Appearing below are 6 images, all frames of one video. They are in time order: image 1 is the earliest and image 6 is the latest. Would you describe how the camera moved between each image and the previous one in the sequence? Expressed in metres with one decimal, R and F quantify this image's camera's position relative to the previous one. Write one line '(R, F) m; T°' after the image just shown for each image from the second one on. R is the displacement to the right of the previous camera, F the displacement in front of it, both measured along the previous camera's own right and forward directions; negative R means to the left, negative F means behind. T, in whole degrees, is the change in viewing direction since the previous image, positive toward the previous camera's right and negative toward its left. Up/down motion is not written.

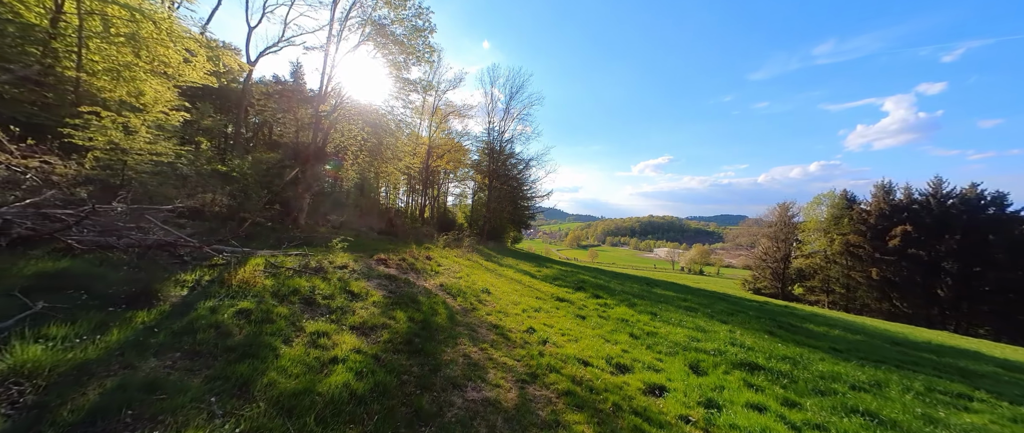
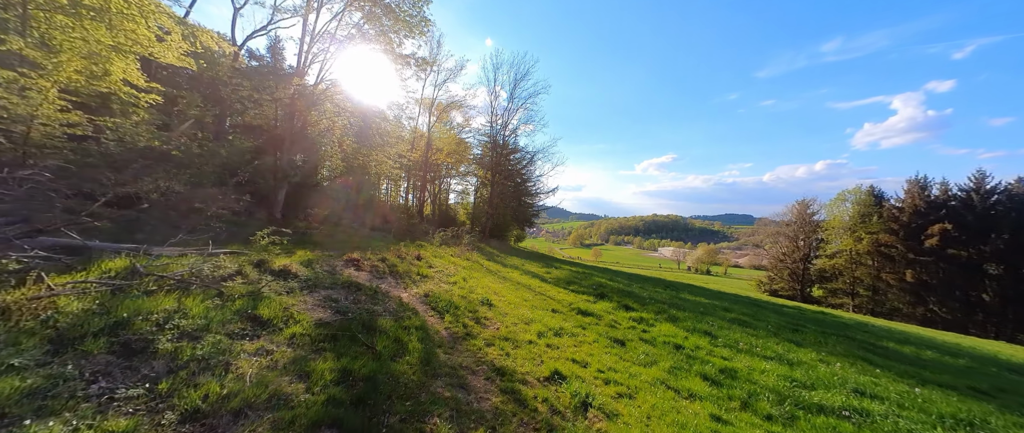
(-0.2, +2.9) m; -1°
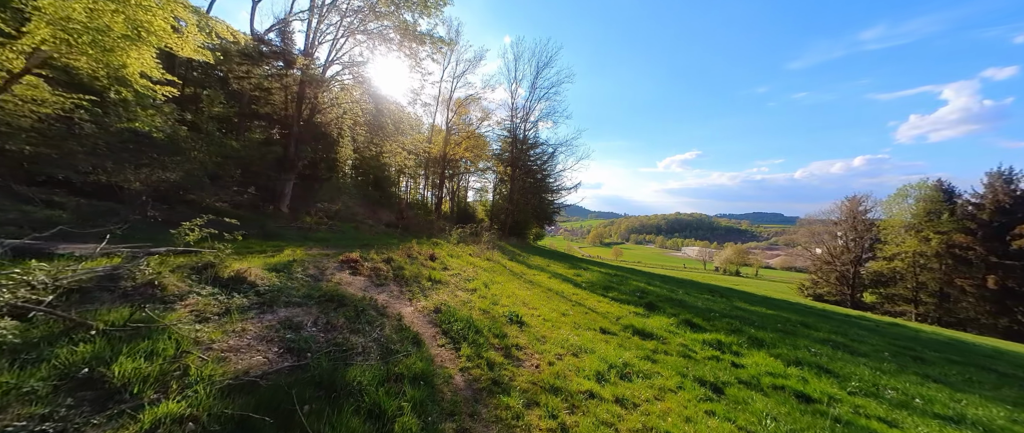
(-0.4, +2.1) m; -3°
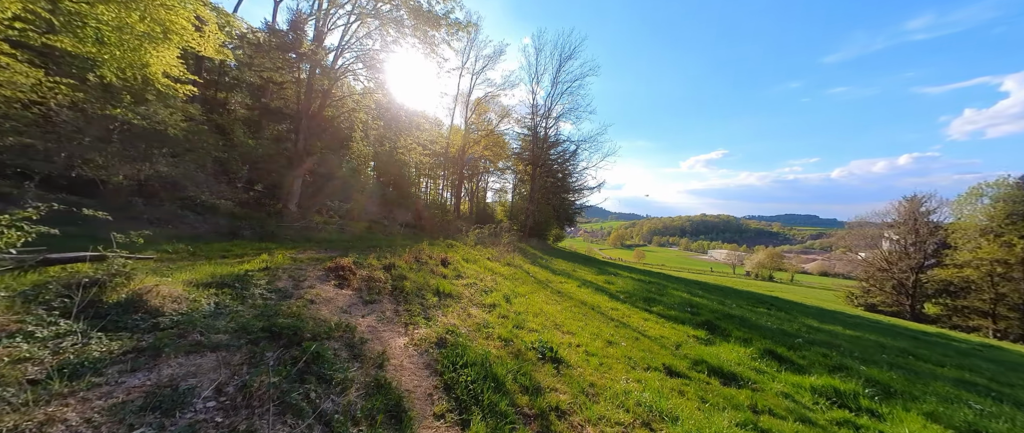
(-0.2, +1.8) m; -4°
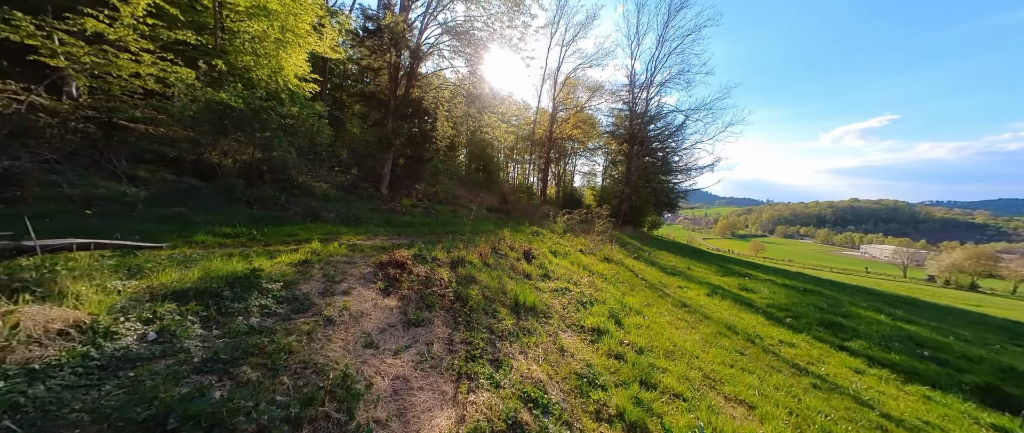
(-0.4, +2.3) m; -16°
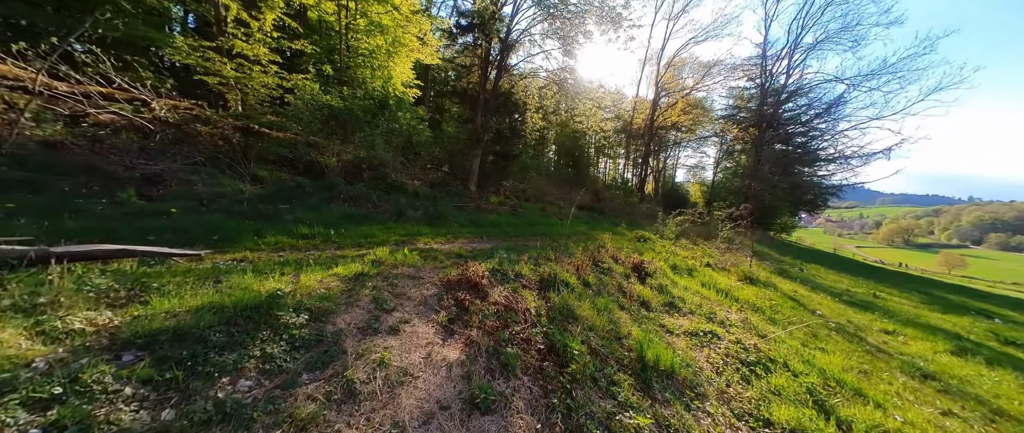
(-0.3, +1.6) m; -16°
